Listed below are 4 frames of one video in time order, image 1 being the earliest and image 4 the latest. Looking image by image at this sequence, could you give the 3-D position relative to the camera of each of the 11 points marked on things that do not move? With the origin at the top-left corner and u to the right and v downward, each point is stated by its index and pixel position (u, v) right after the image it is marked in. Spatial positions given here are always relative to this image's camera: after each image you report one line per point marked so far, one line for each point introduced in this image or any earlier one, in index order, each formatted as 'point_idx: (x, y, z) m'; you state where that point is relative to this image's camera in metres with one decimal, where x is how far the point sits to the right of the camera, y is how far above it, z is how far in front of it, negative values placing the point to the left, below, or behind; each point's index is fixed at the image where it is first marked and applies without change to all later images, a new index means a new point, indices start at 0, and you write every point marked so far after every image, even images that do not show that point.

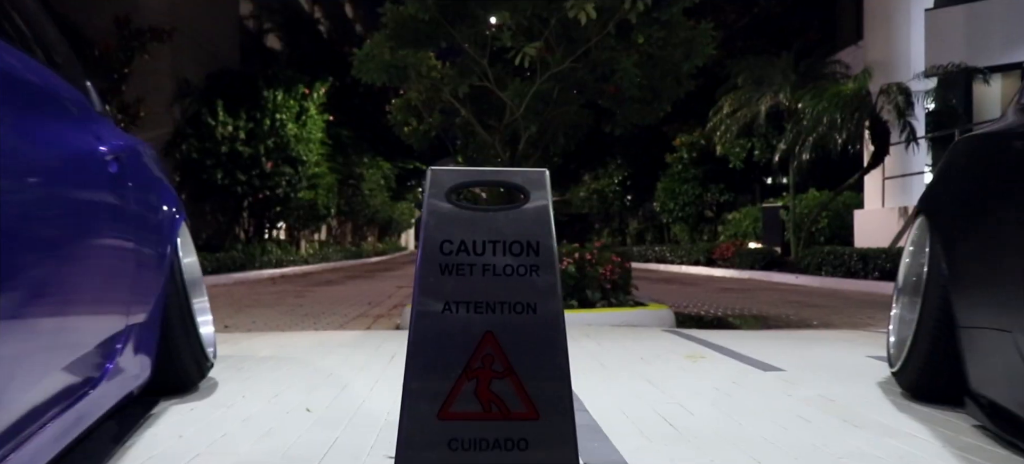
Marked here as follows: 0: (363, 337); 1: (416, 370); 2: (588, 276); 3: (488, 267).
0: (-1.5, -1.0, +5.0) m
1: (-0.3, -0.4, +1.7) m
2: (+1.0, -0.6, +6.8) m
3: (-0.1, -0.1, +1.8) m
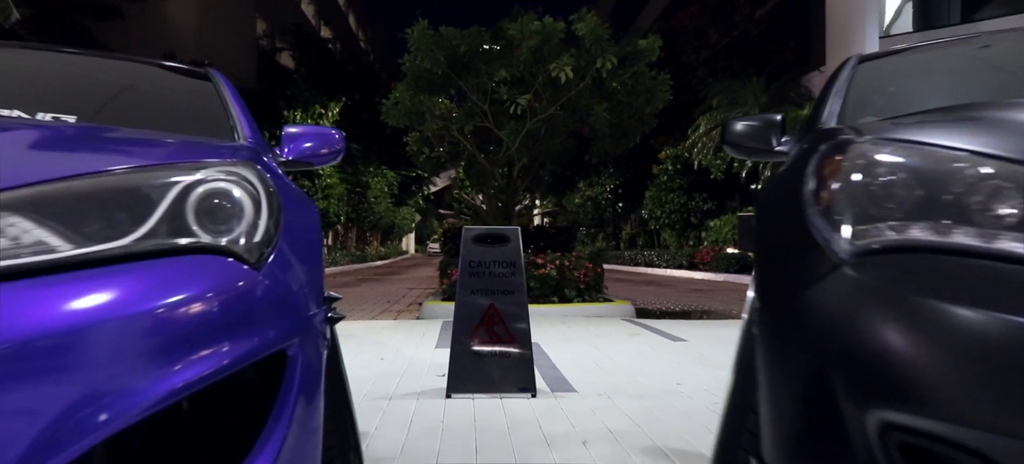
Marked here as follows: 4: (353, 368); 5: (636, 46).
0: (-1.5, -1.2, +6.6) m
1: (-0.3, -0.6, +3.4) m
2: (+0.9, -0.8, +8.4) m
3: (-0.1, -0.3, +3.5) m
4: (-1.2, -1.1, +3.9) m
5: (+2.3, +3.4, +9.5) m
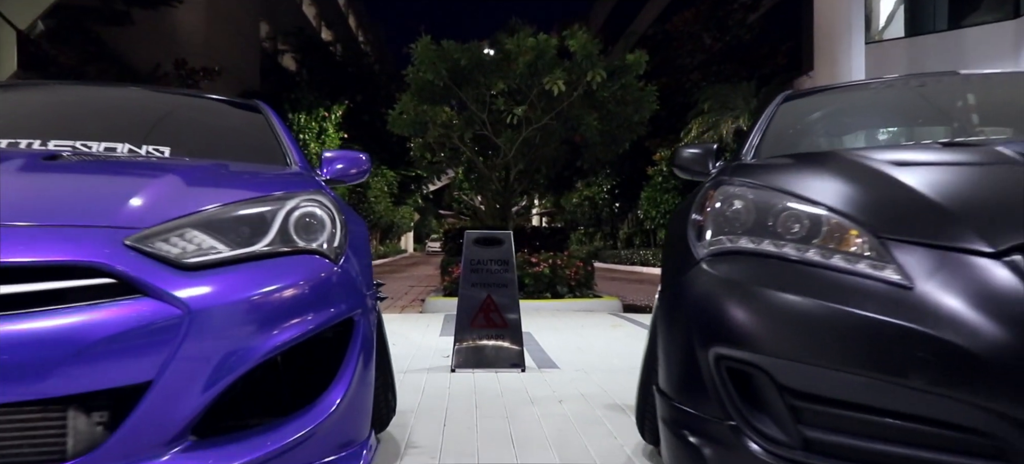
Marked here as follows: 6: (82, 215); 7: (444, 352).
0: (-1.6, -1.2, +7.3) m
1: (-0.4, -0.6, +4.0) m
2: (+0.9, -0.8, +9.1) m
3: (-0.2, -0.3, +4.2) m
4: (-1.3, -1.1, +4.5) m
5: (+2.3, +3.4, +10.2) m
6: (-1.4, +0.1, +1.7) m
7: (-0.6, -1.1, +4.6) m
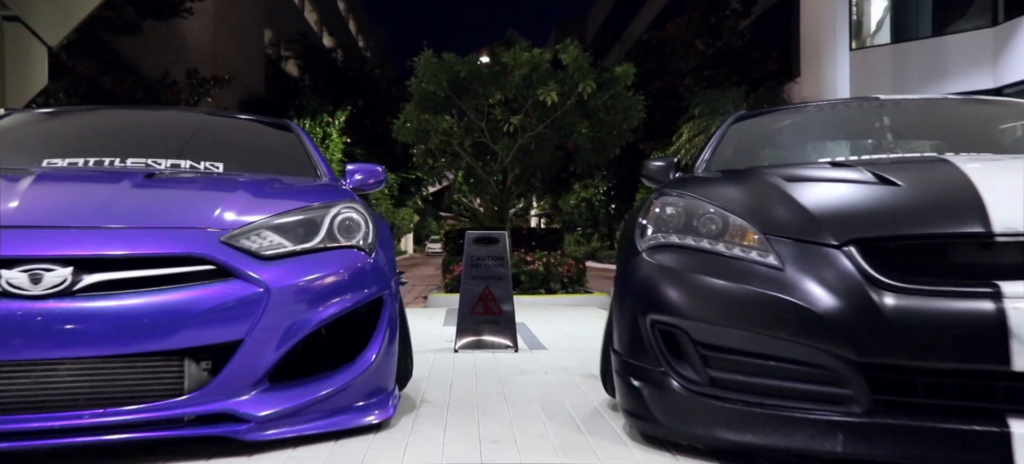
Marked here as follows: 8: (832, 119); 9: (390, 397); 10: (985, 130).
0: (-1.6, -1.2, +7.9) m
1: (-0.4, -0.6, +4.6) m
2: (+0.8, -0.8, +9.7) m
3: (-0.2, -0.3, +4.8) m
4: (-1.3, -1.1, +5.1) m
5: (+2.2, +3.4, +10.8) m
6: (-1.5, +0.1, +2.3) m
7: (-0.7, -1.1, +5.2) m
8: (+2.4, +0.9, +3.8) m
9: (-0.7, -0.9, +2.7) m
10: (+3.3, +0.7, +3.5) m
